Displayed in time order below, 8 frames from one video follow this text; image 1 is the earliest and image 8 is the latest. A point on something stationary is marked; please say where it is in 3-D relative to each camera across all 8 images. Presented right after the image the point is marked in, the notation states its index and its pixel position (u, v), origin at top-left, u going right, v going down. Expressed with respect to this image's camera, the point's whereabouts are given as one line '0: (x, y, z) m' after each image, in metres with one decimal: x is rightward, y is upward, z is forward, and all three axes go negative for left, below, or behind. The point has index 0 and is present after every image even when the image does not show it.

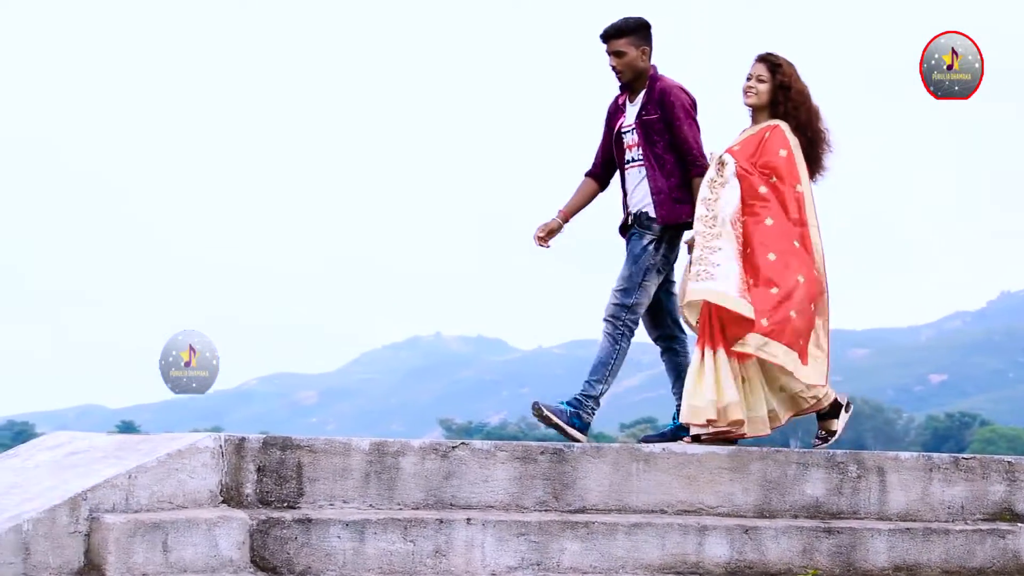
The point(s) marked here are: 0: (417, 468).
0: (-0.3, -0.6, +4.3) m
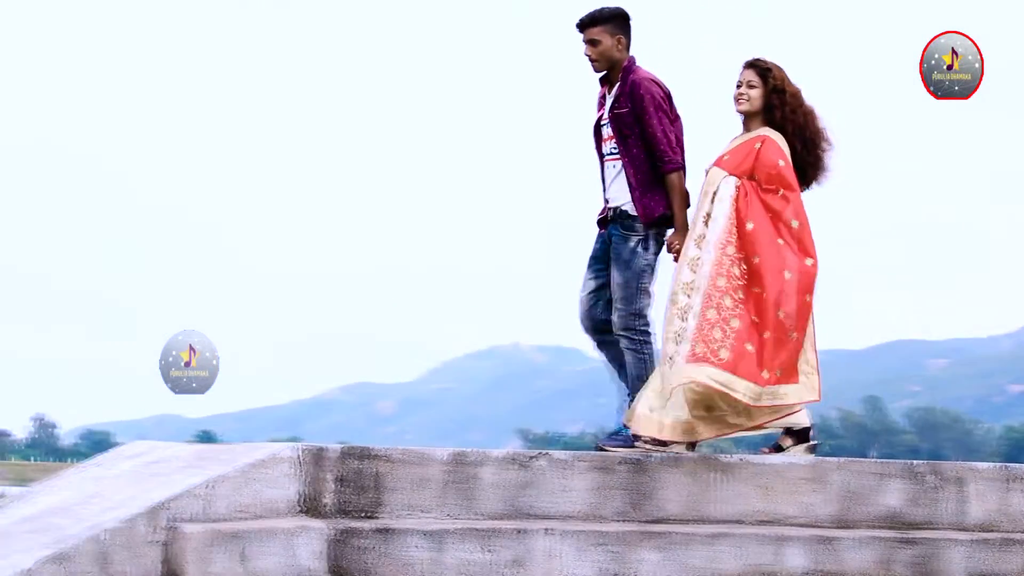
0: (-0.1, -0.7, +4.3) m
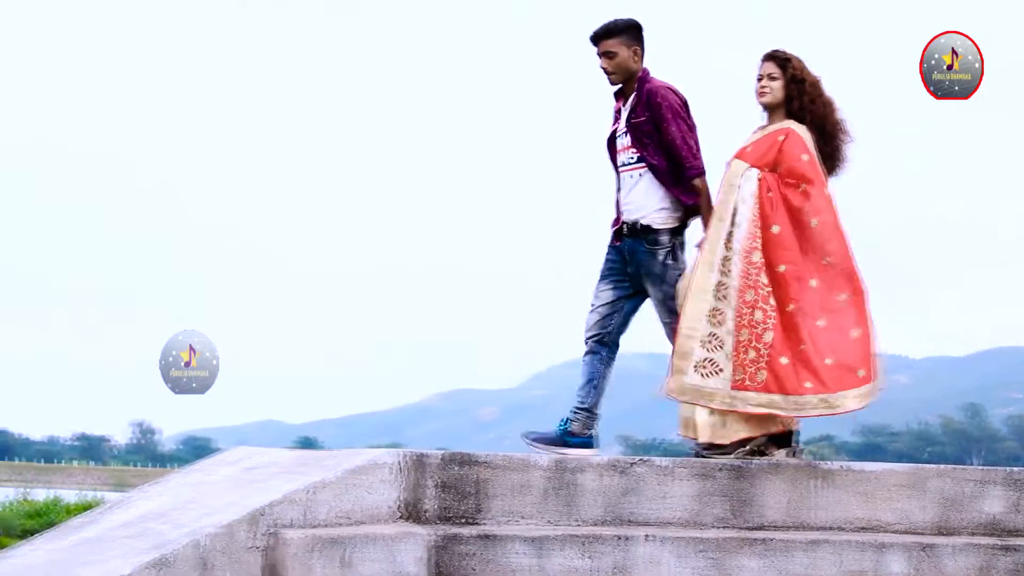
0: (+0.3, -0.7, +4.3) m
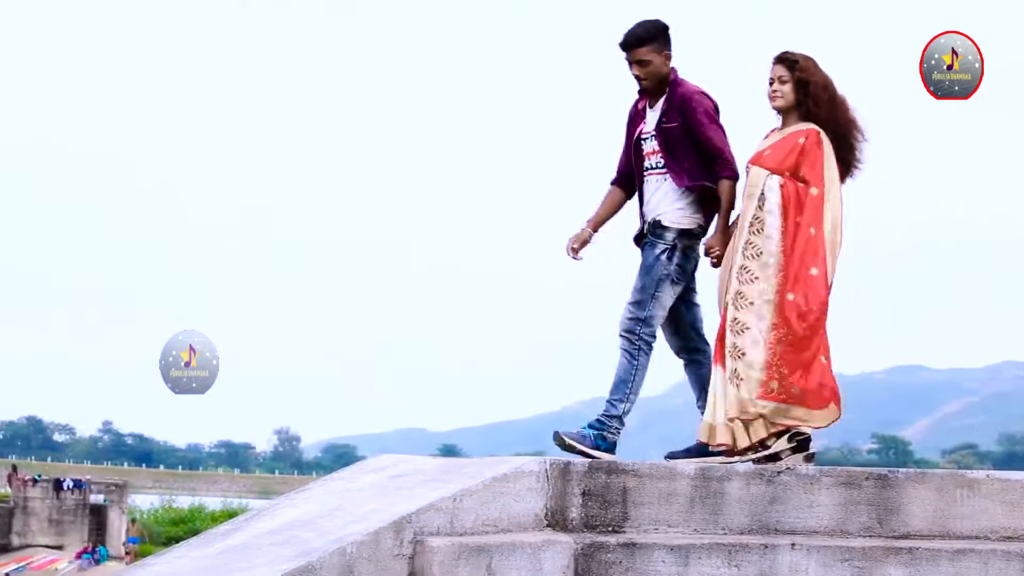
0: (+0.8, -0.7, +4.3) m
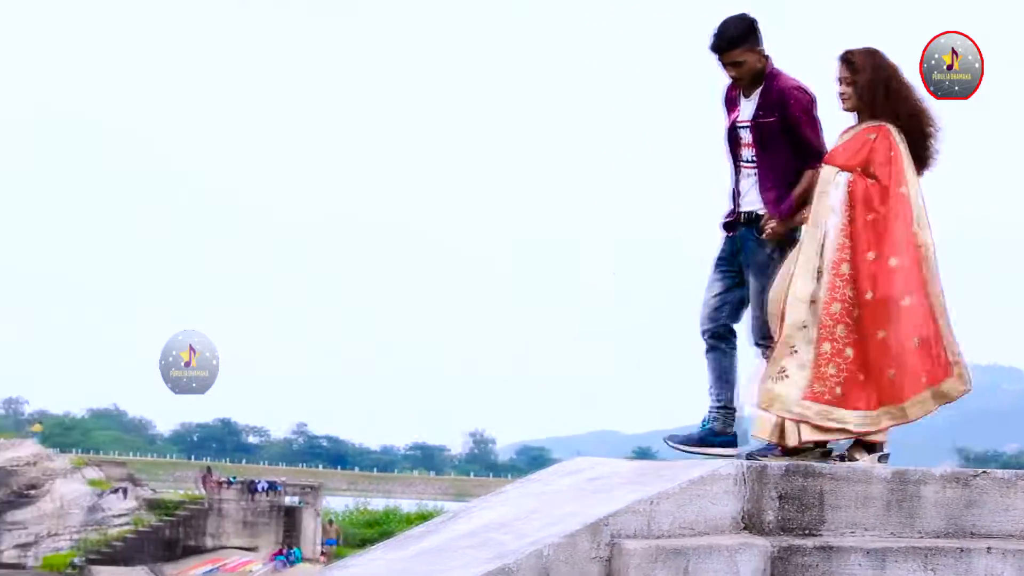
0: (+1.5, -0.7, +4.3) m
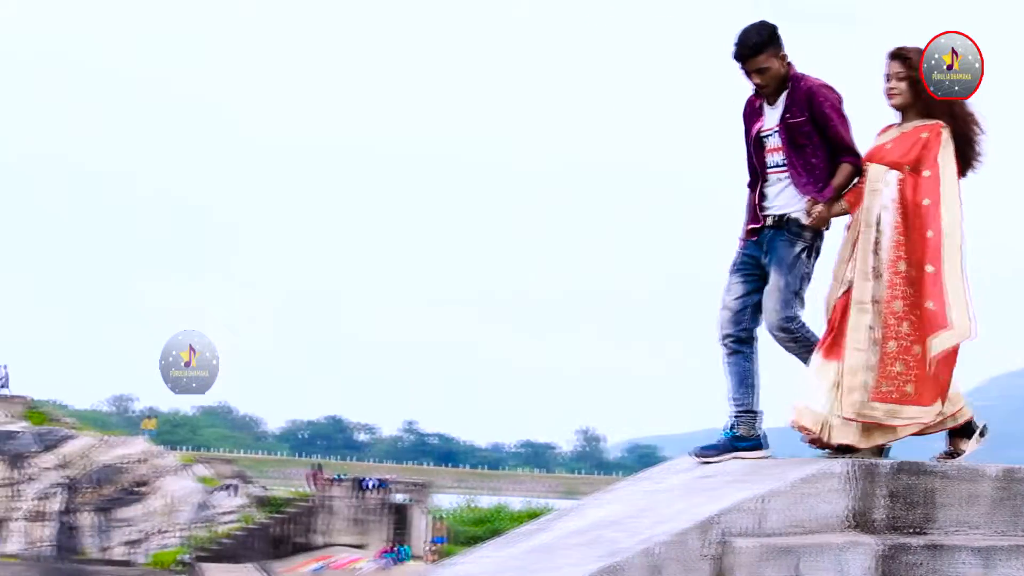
0: (+1.8, -0.7, +4.3) m
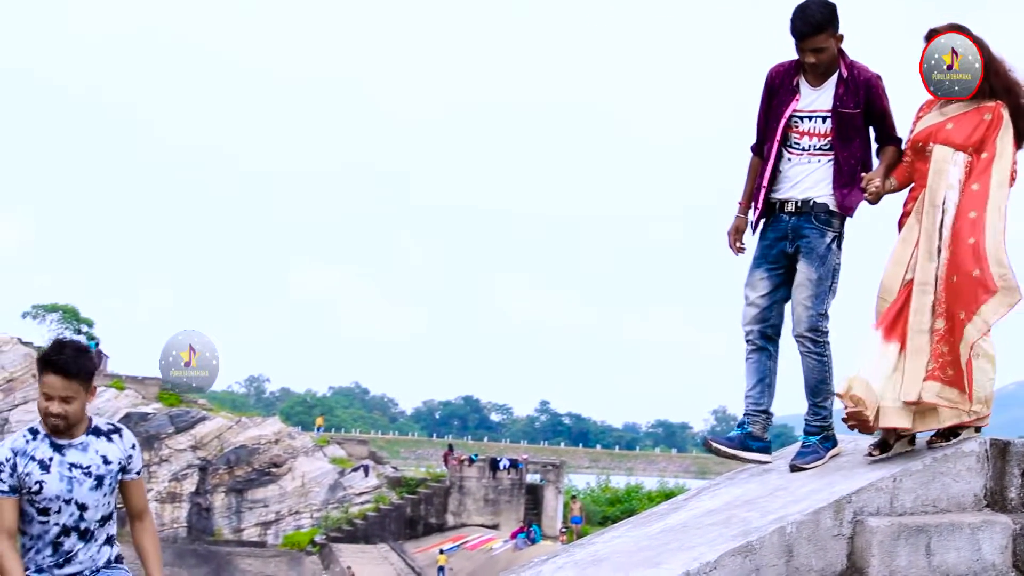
0: (+2.3, -0.6, +4.3) m
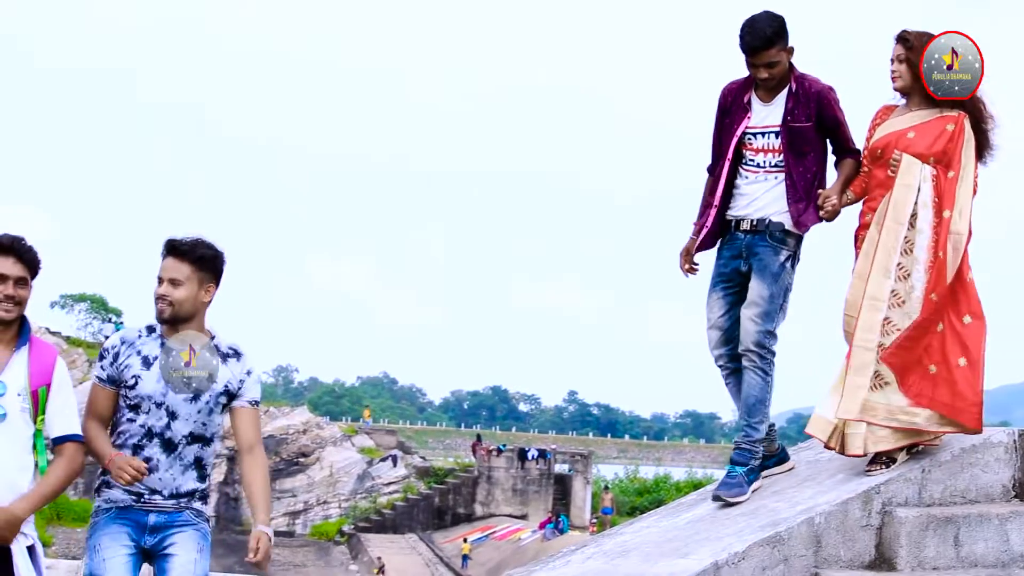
0: (+2.4, -0.6, +4.3) m
